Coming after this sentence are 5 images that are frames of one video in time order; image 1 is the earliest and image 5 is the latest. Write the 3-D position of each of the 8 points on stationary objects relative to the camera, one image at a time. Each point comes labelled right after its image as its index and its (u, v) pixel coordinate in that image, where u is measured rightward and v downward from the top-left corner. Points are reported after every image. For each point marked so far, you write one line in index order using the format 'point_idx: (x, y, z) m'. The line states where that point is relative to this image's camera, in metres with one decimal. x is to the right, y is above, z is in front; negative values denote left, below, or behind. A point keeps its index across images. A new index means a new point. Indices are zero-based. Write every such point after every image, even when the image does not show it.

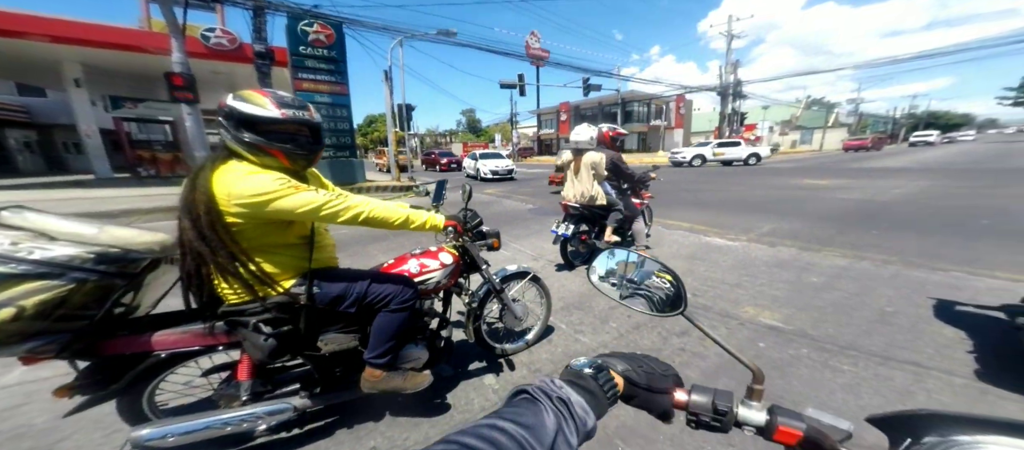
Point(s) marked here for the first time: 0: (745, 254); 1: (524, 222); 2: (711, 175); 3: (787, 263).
0: (+3.6, -0.4, +4.5) m
1: (+0.3, +0.2, +7.7) m
2: (+9.3, +2.4, +14.7) m
3: (+3.8, -0.5, +4.1) m
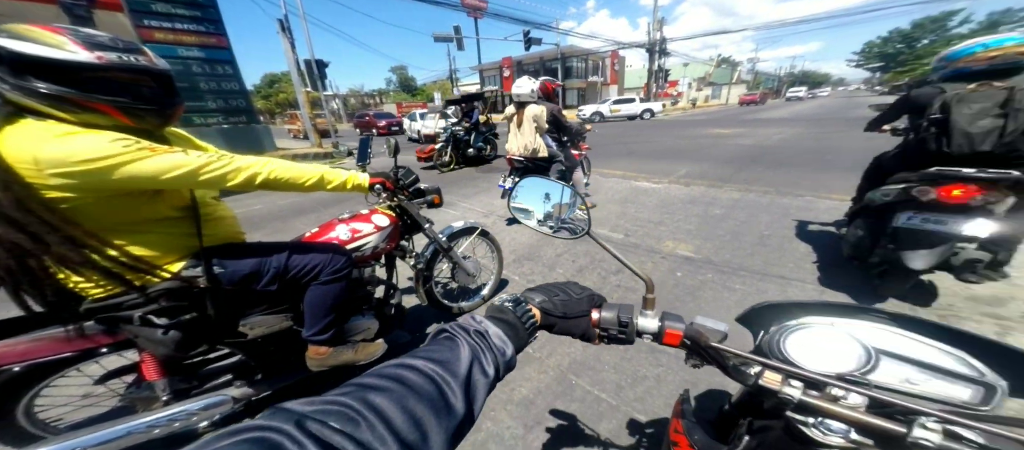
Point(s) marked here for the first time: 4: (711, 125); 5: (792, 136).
0: (+2.6, +0.5, +5.0) m
1: (-1.2, +1.2, +7.5) m
2: (+6.3, +4.9, +15.6) m
3: (+2.9, +0.4, +4.7) m
4: (+9.1, +4.4, +14.1) m
5: (+8.3, +2.5, +9.3) m
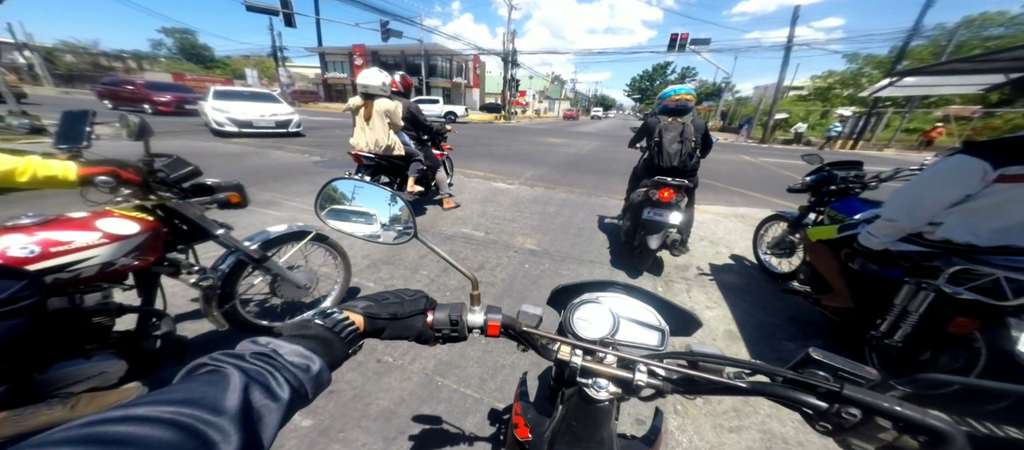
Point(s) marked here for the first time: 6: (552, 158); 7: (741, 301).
0: (+0.1, +0.5, +5.6) m
1: (-4.4, +1.1, +6.3) m
2: (-1.1, +5.0, +16.7) m
3: (+0.5, +0.4, +5.4) m
4: (+2.0, +4.7, +16.4) m
5: (+3.4, +2.8, +11.8) m
6: (+1.1, +2.0, +9.3) m
7: (+2.0, -0.7, +2.8) m
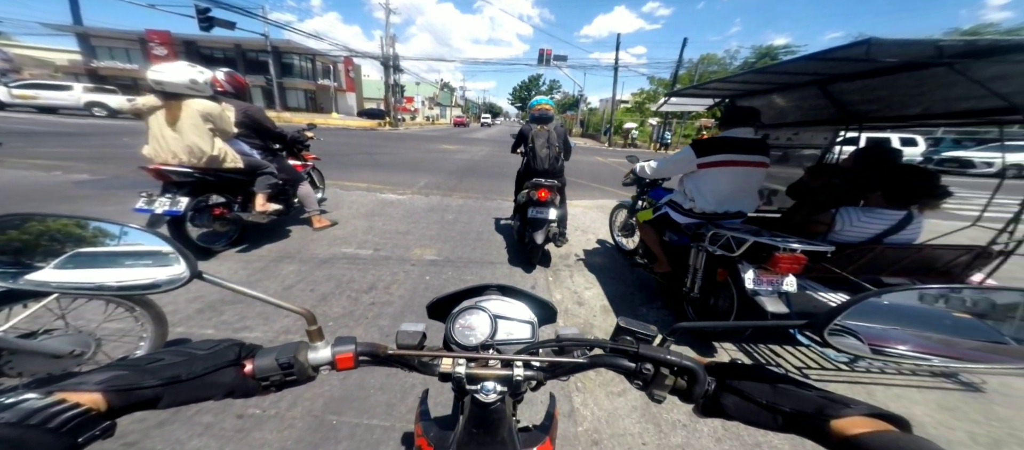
0: (-1.8, +0.3, +5.3) m
1: (-6.3, +0.4, +4.7) m
2: (-6.7, +4.3, +15.6) m
3: (-1.3, +0.3, +5.3) m
4: (-3.6, +4.3, +16.3) m
5: (-0.7, +2.8, +12.3) m
6: (-2.0, +1.8, +9.2) m
7: (+1.0, -0.6, +3.3) m
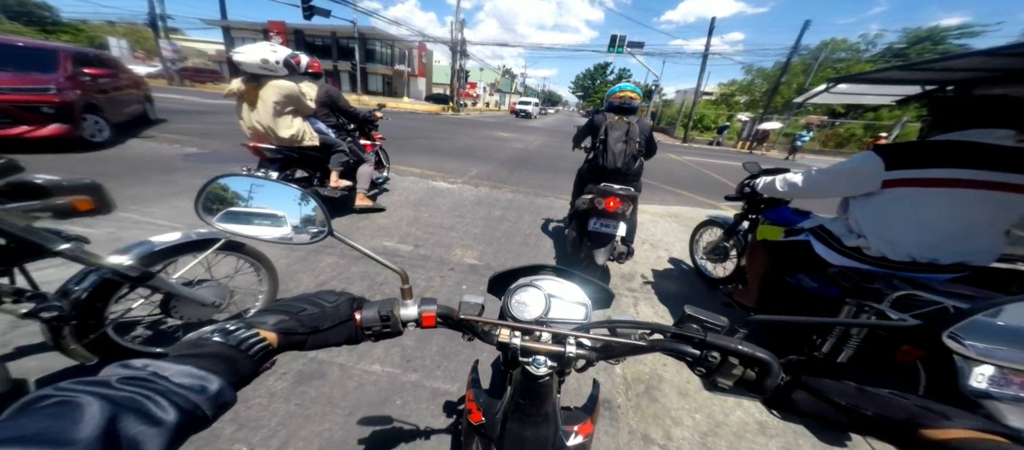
0: (-0.9, +0.5, +5.2) m
1: (-5.5, +1.0, +5.2) m
2: (-3.8, +5.2, +15.9) m
3: (-0.4, +0.4, +5.1) m
4: (-0.7, +4.9, +16.1) m
5: (+1.5, +3.0, +11.8) m
6: (-0.4, +2.1, +9.0) m
7: (+1.5, -0.7, +2.8) m
